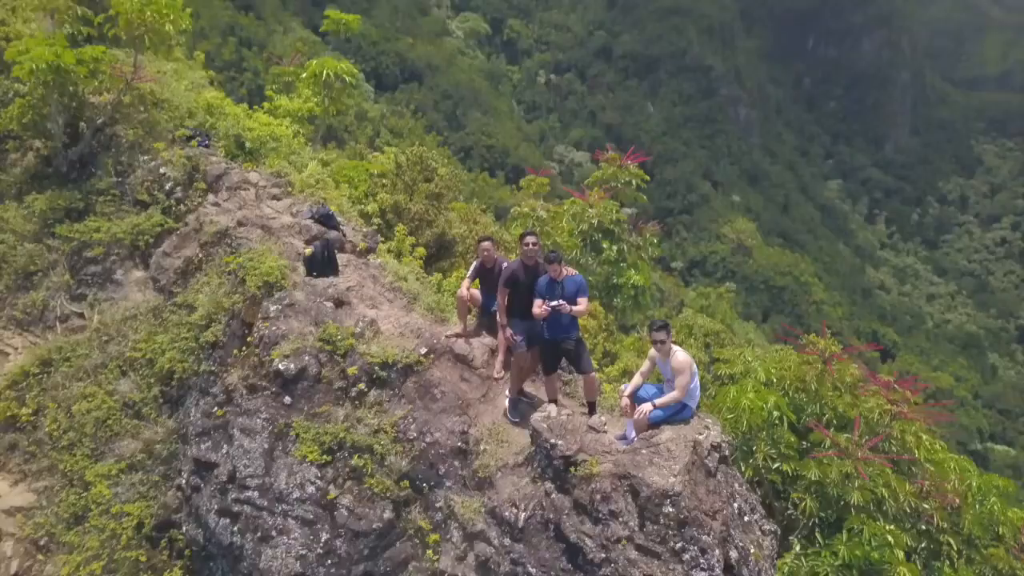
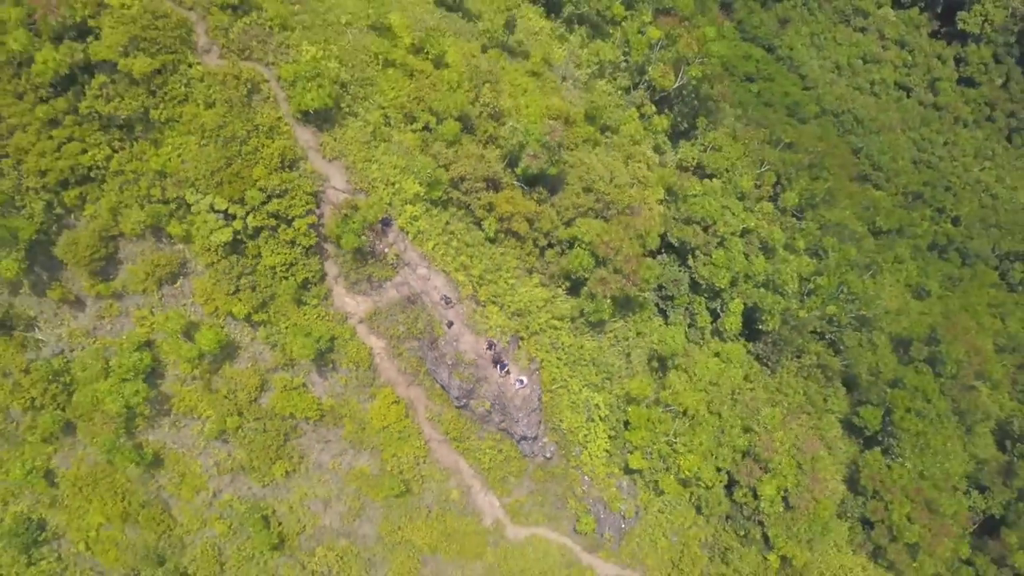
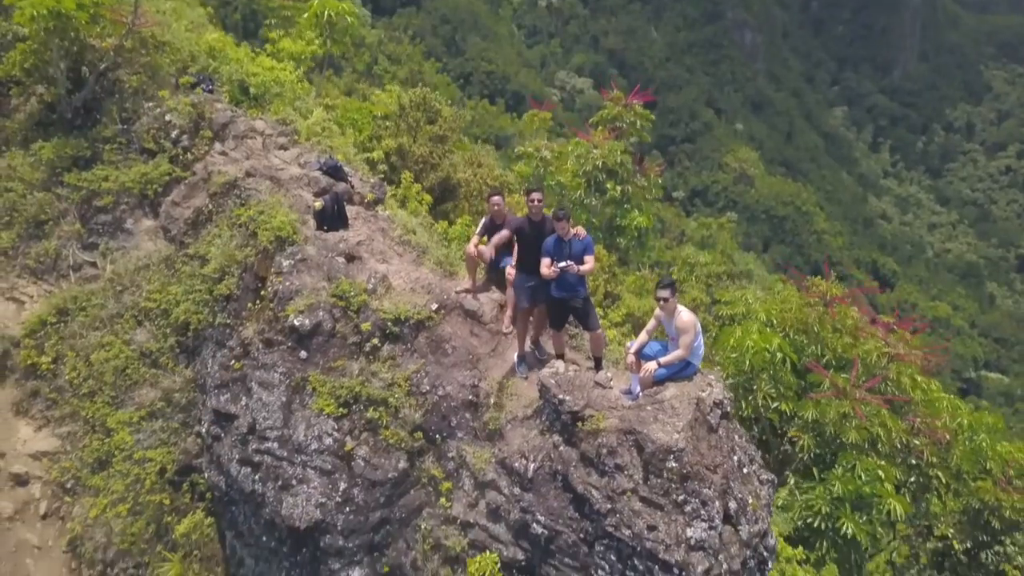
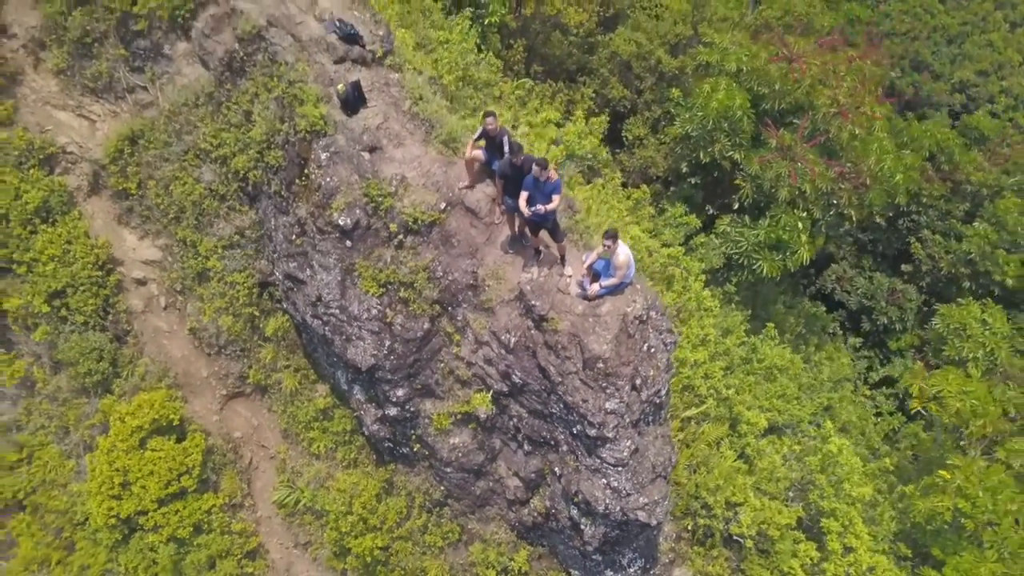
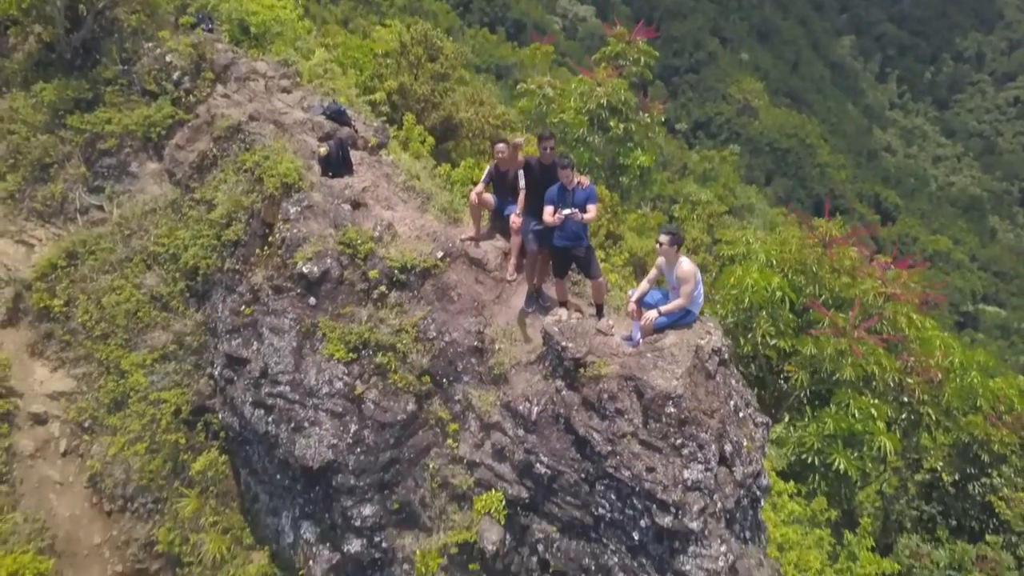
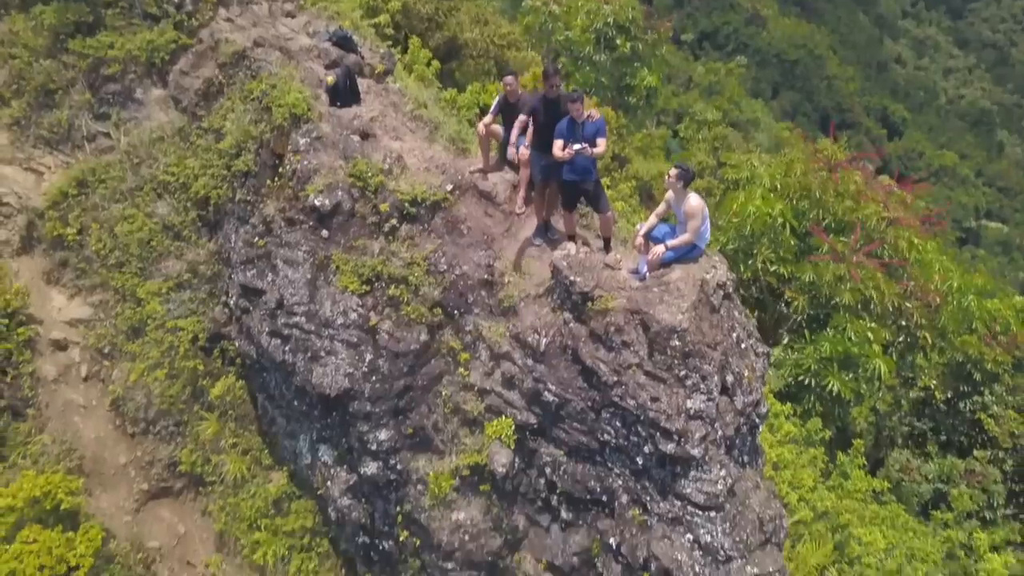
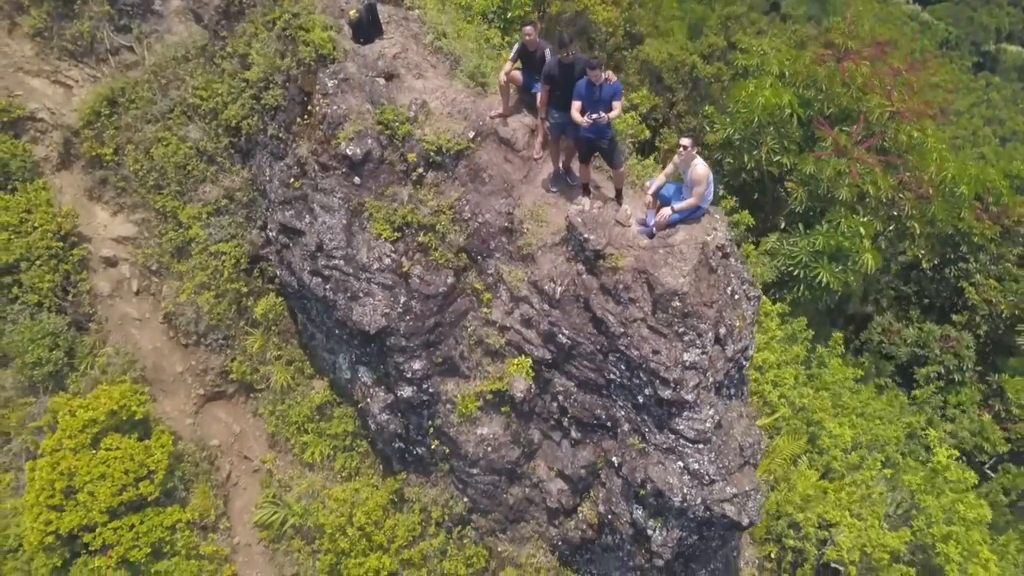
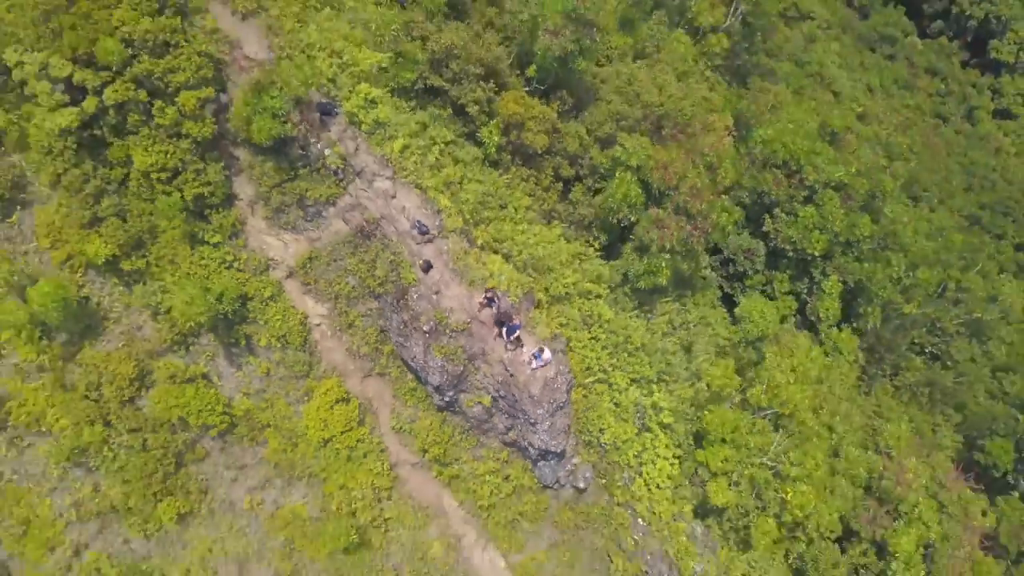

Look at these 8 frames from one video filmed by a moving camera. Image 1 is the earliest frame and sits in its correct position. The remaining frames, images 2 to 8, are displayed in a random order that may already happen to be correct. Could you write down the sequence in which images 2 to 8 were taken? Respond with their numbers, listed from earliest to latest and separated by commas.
3, 5, 6, 7, 4, 8, 2
